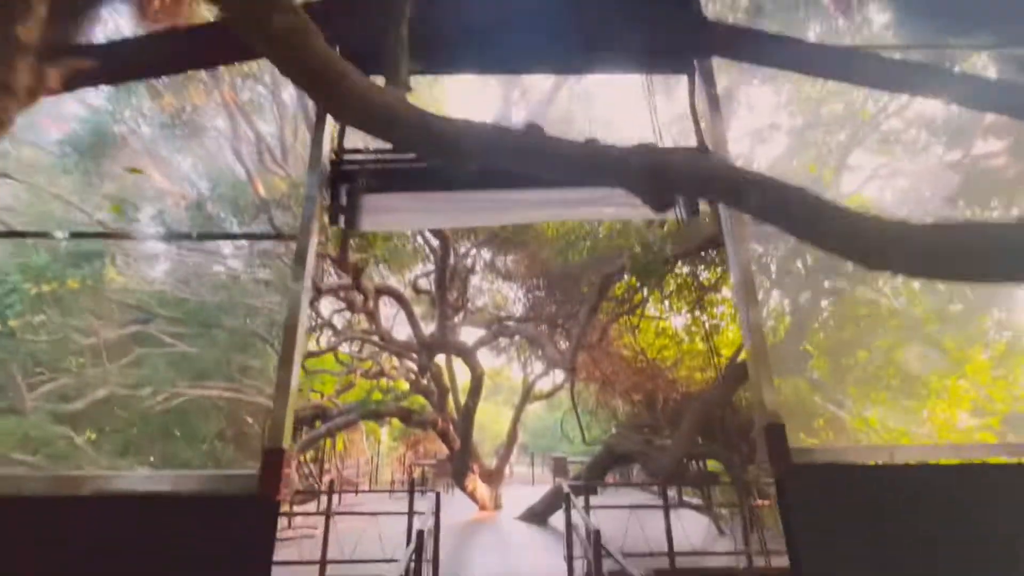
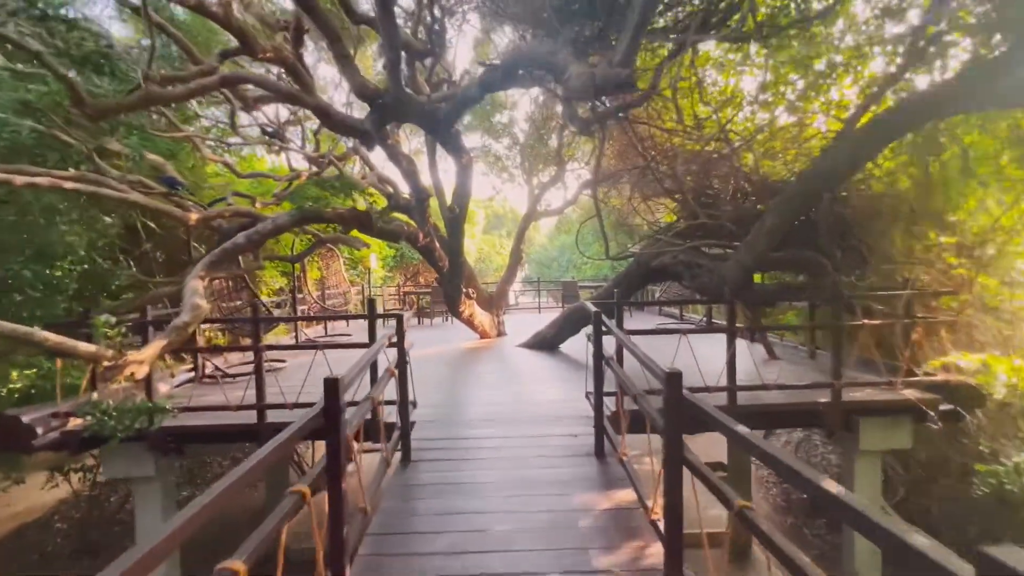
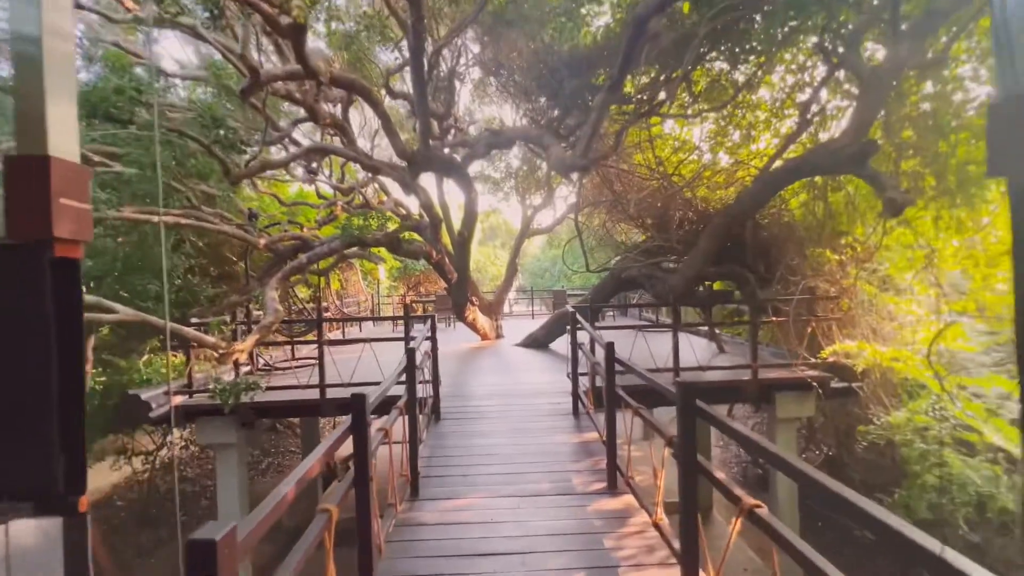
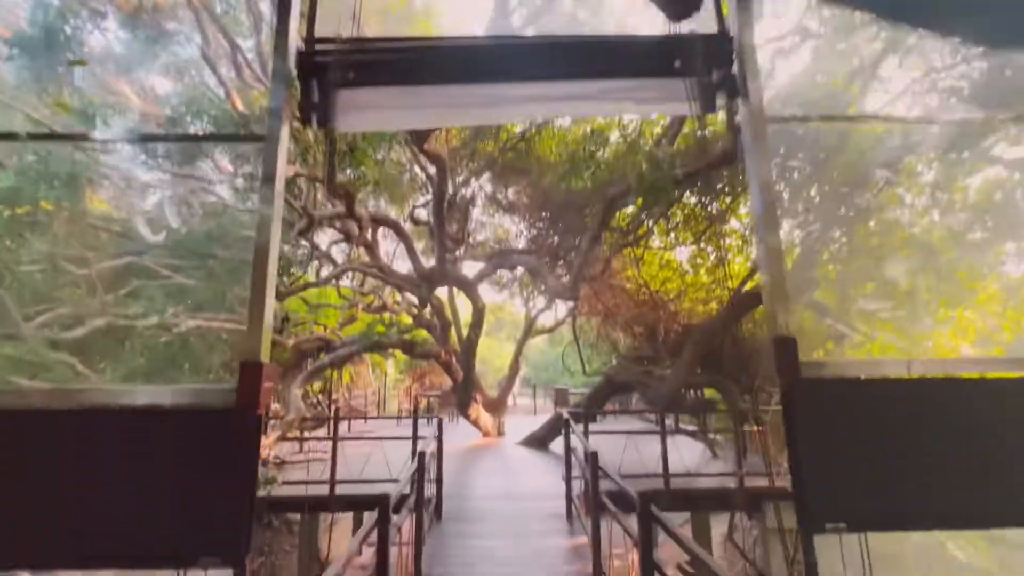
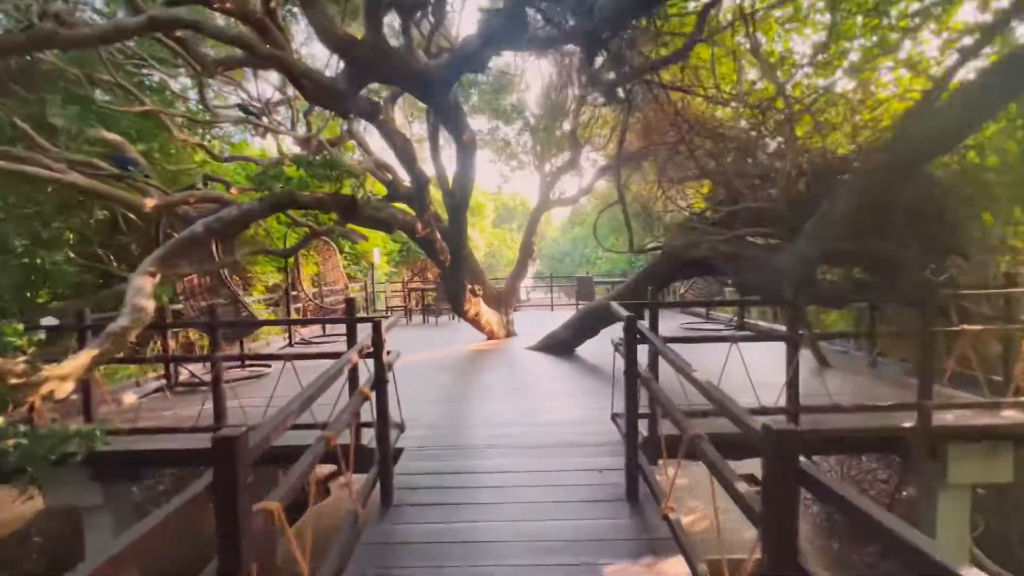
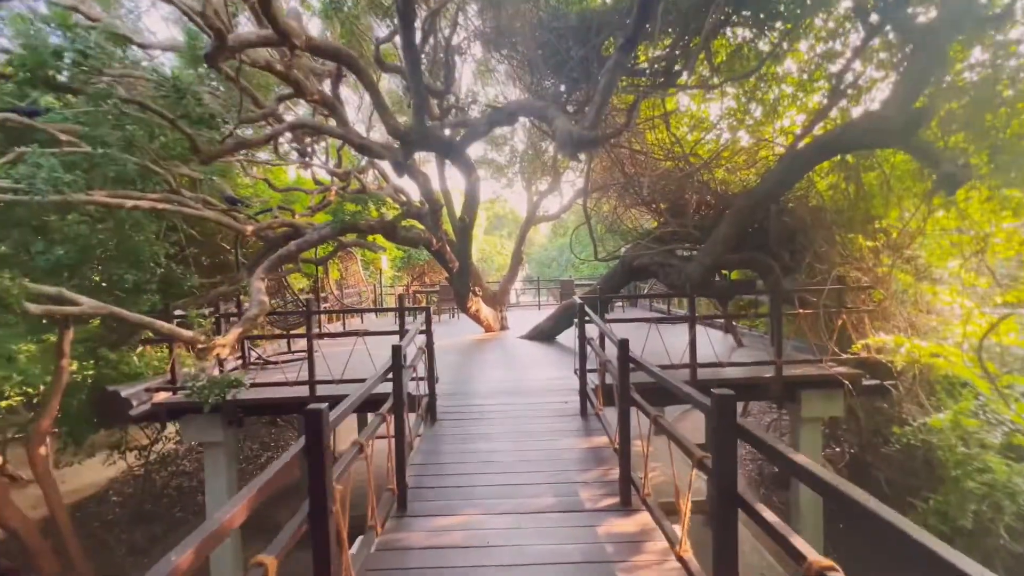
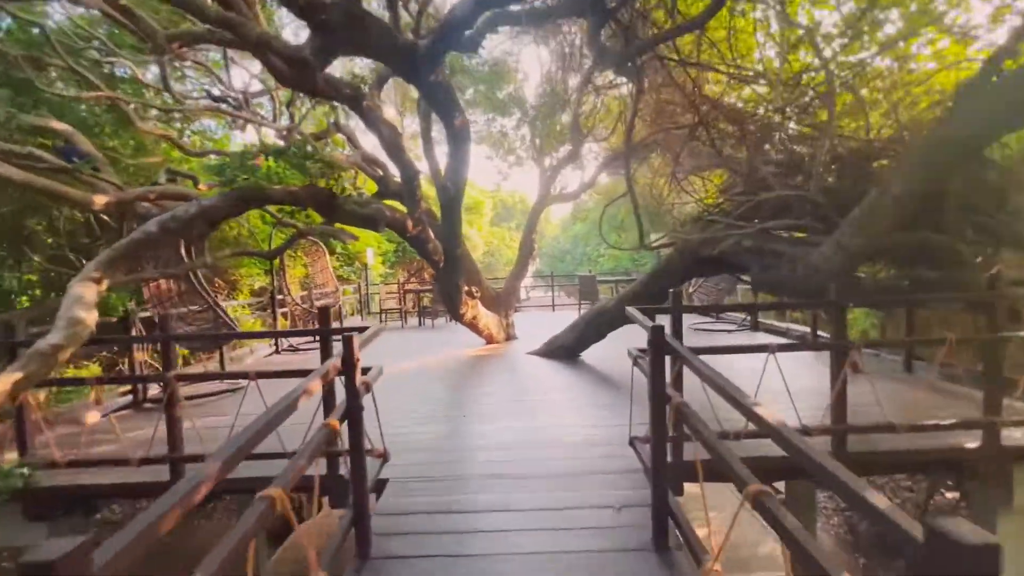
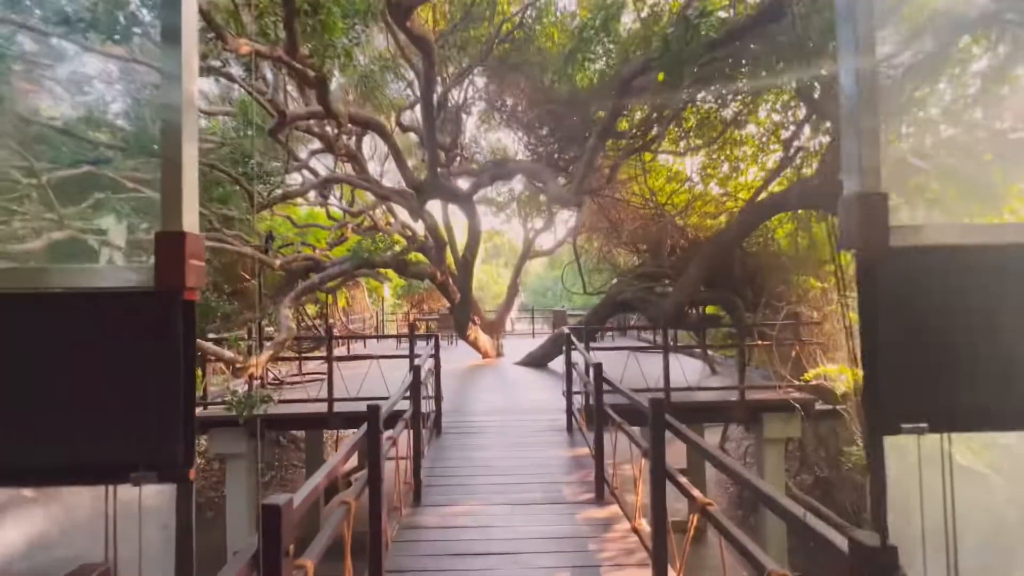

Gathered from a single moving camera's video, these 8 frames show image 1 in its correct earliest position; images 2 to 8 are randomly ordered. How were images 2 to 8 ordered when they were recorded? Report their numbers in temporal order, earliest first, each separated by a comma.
4, 8, 3, 6, 2, 5, 7
